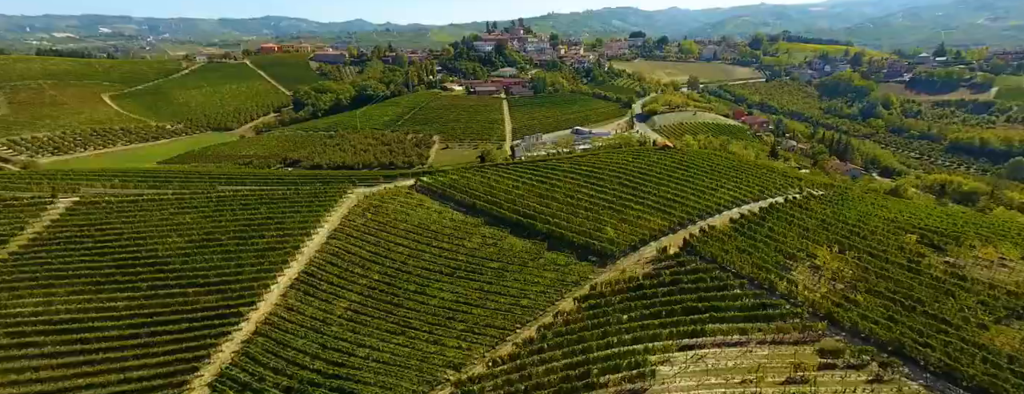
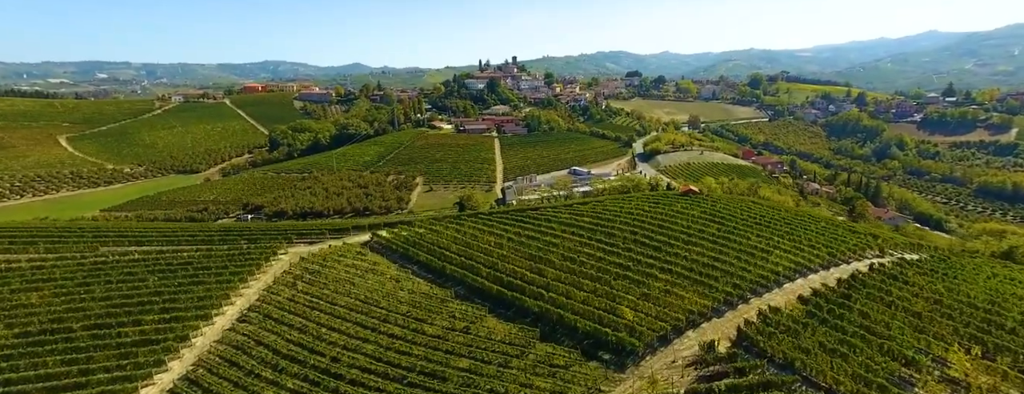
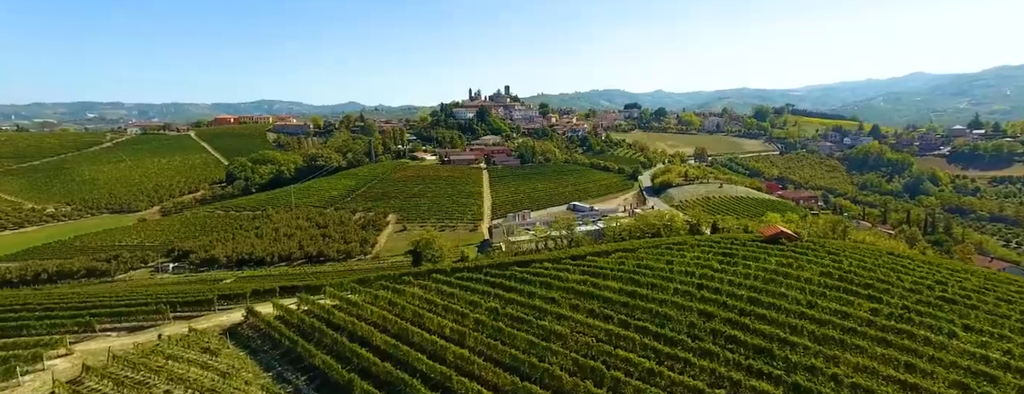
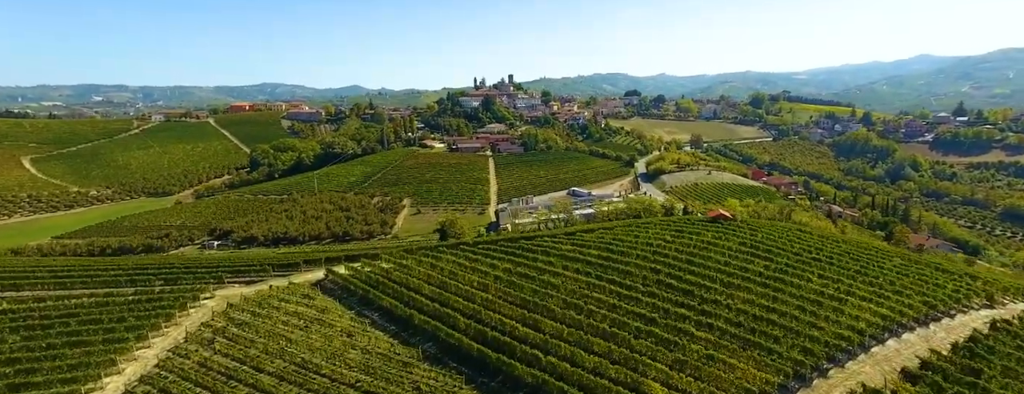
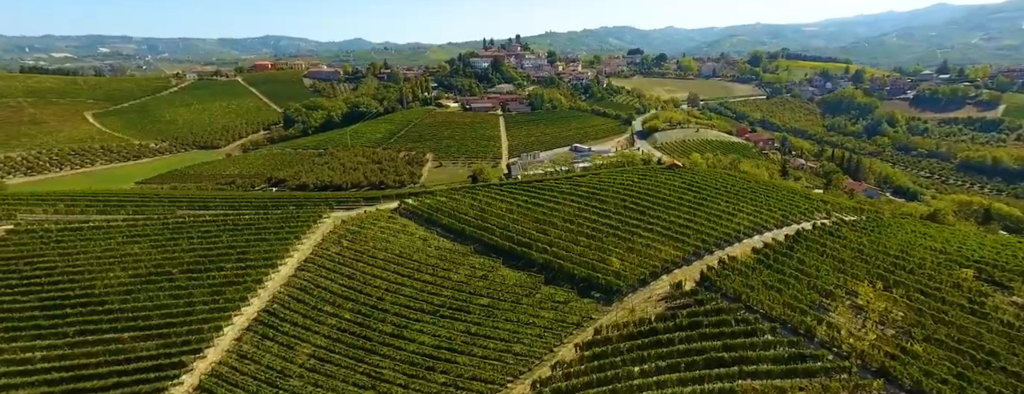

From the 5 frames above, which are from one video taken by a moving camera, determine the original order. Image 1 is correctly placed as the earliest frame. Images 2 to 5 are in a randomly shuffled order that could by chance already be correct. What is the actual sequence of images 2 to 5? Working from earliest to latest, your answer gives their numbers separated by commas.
5, 2, 4, 3
